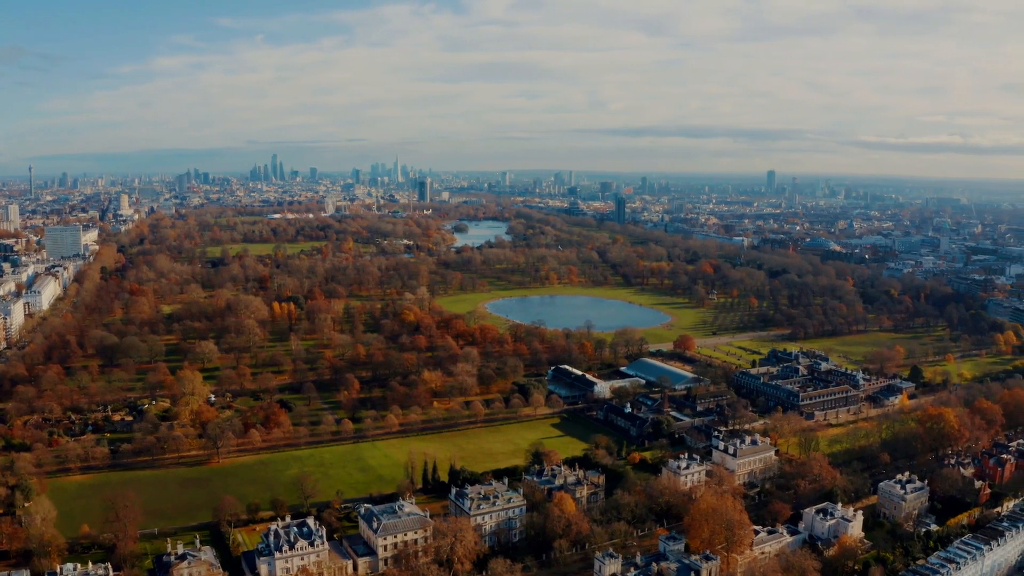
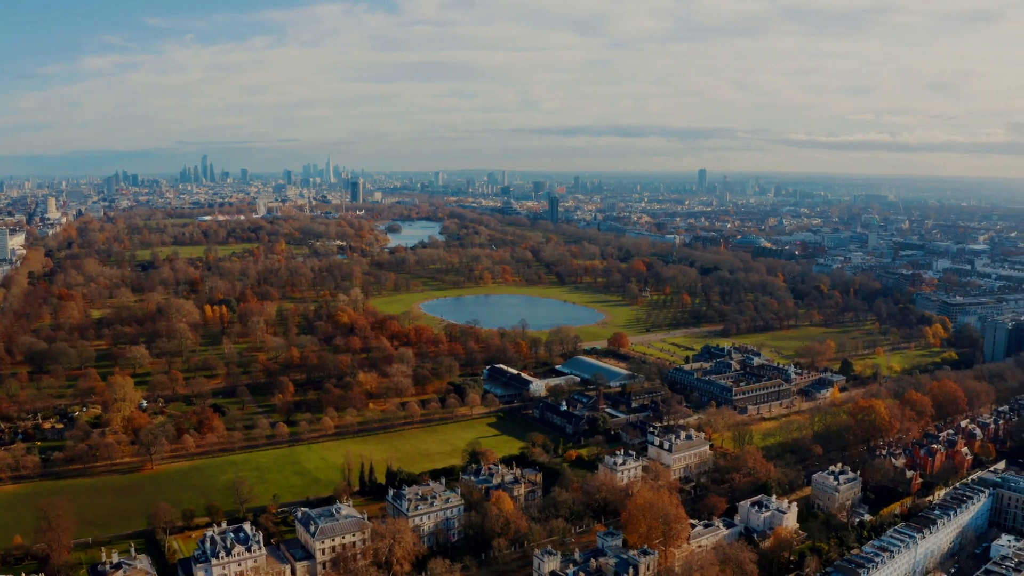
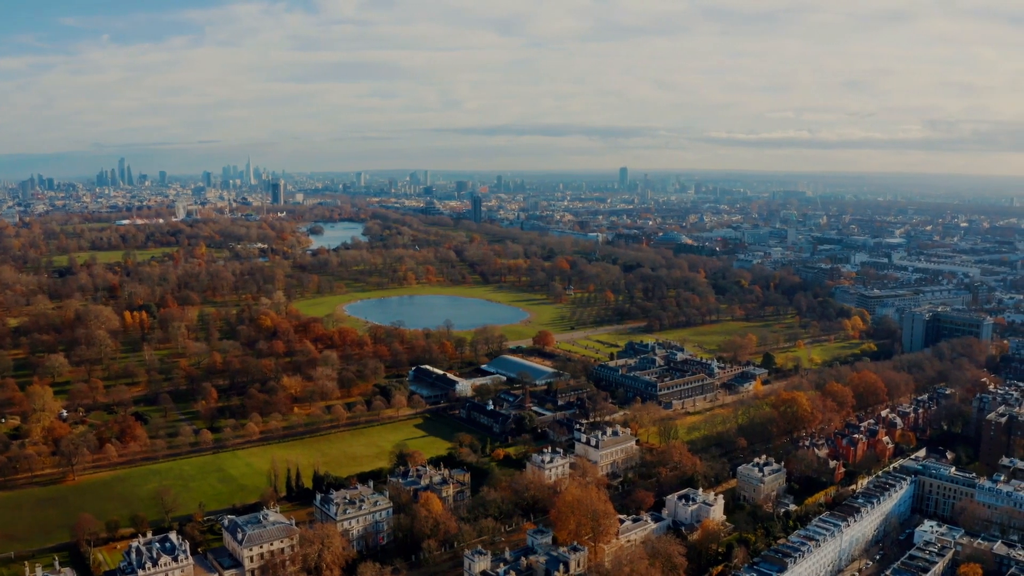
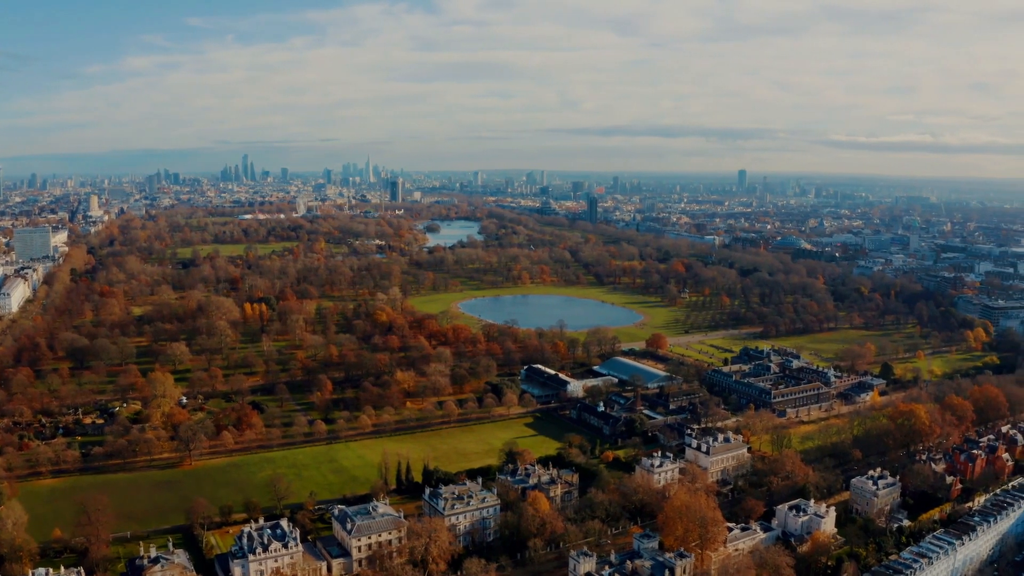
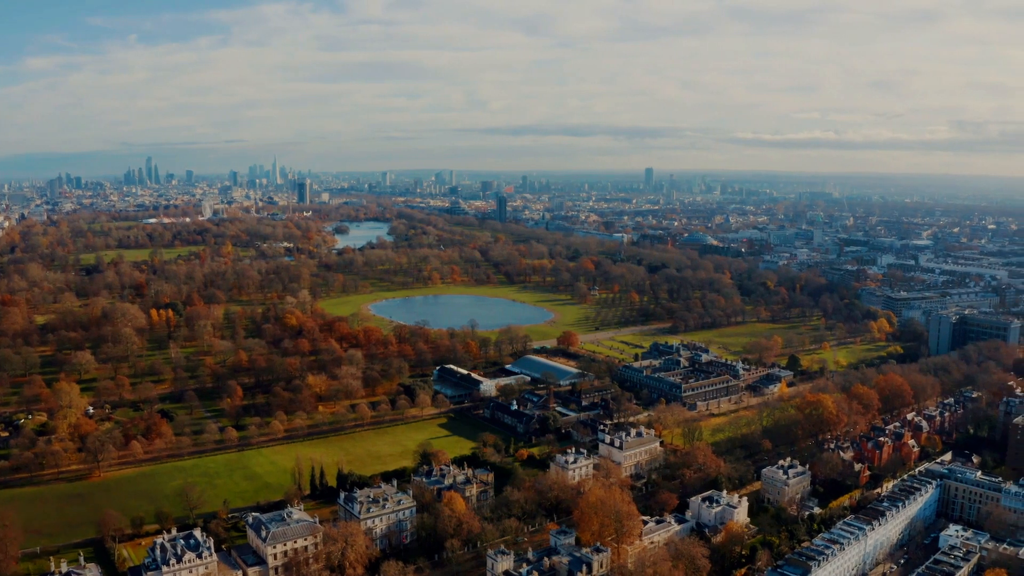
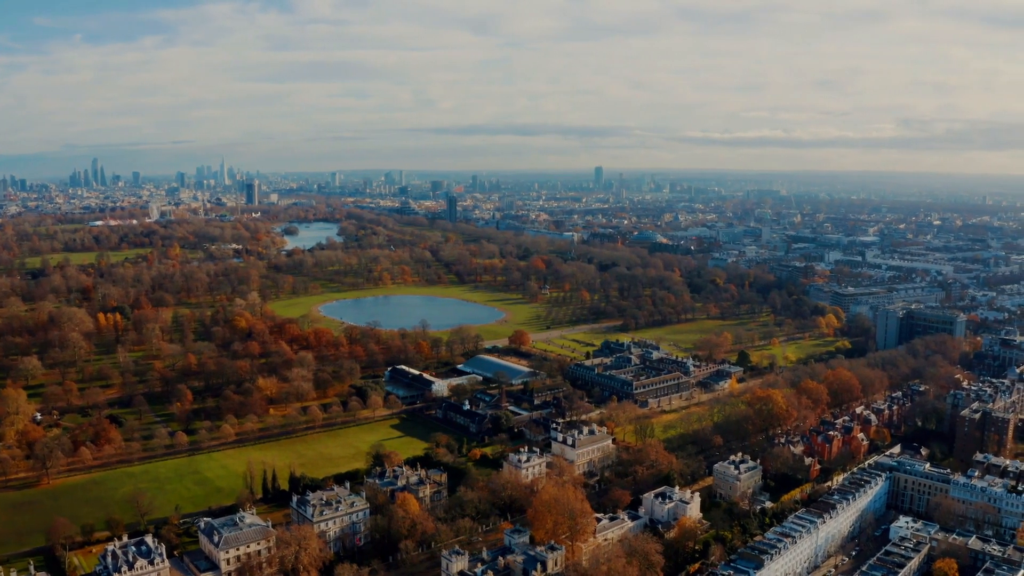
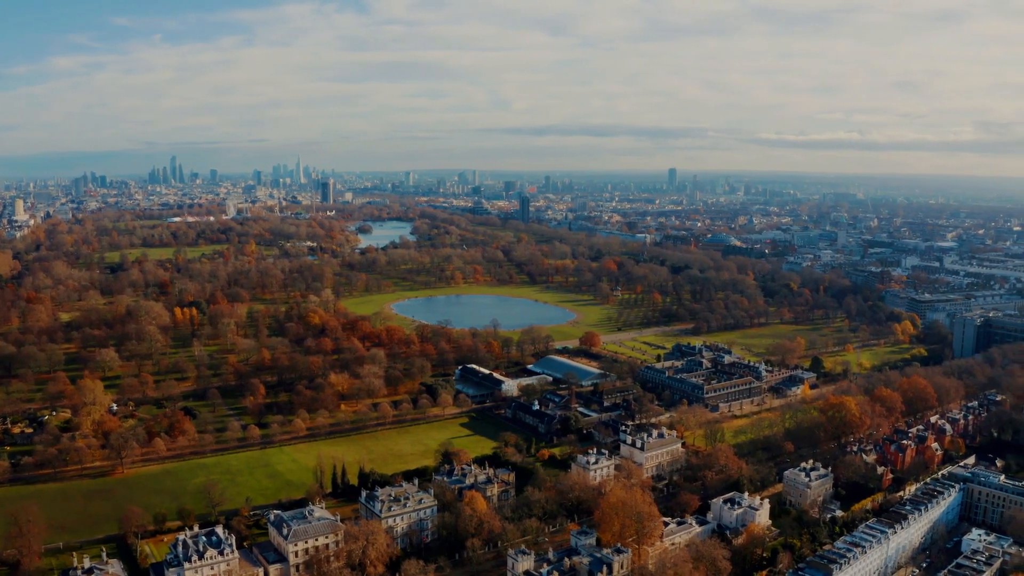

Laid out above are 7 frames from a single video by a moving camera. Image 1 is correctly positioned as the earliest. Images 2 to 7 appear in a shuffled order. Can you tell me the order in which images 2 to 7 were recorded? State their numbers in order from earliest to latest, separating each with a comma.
4, 2, 7, 5, 3, 6
